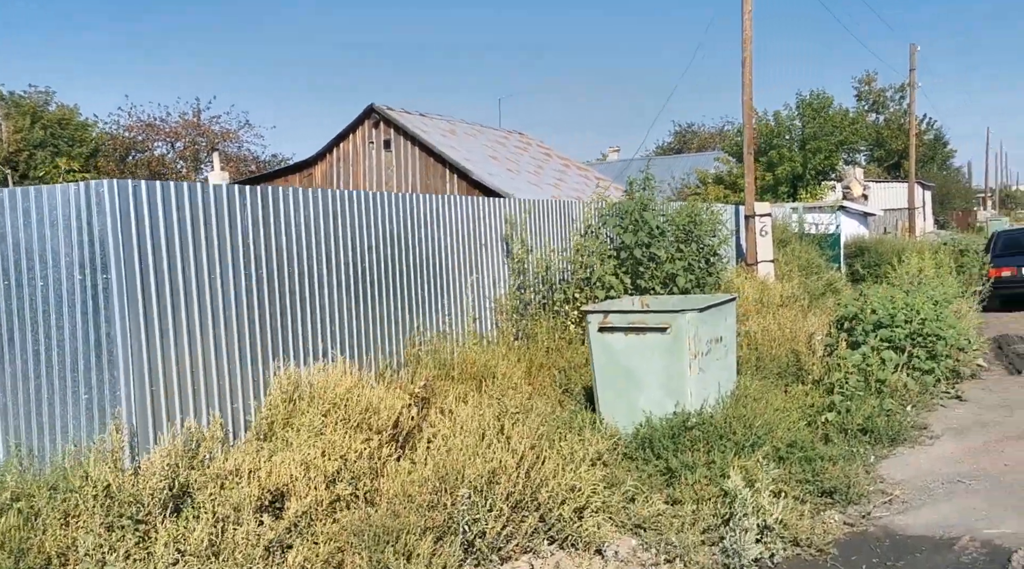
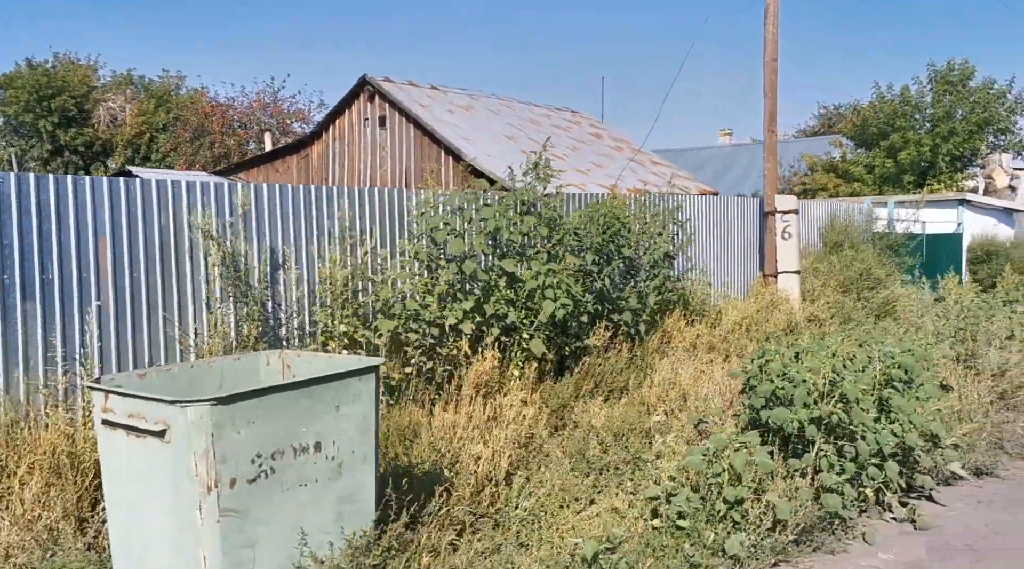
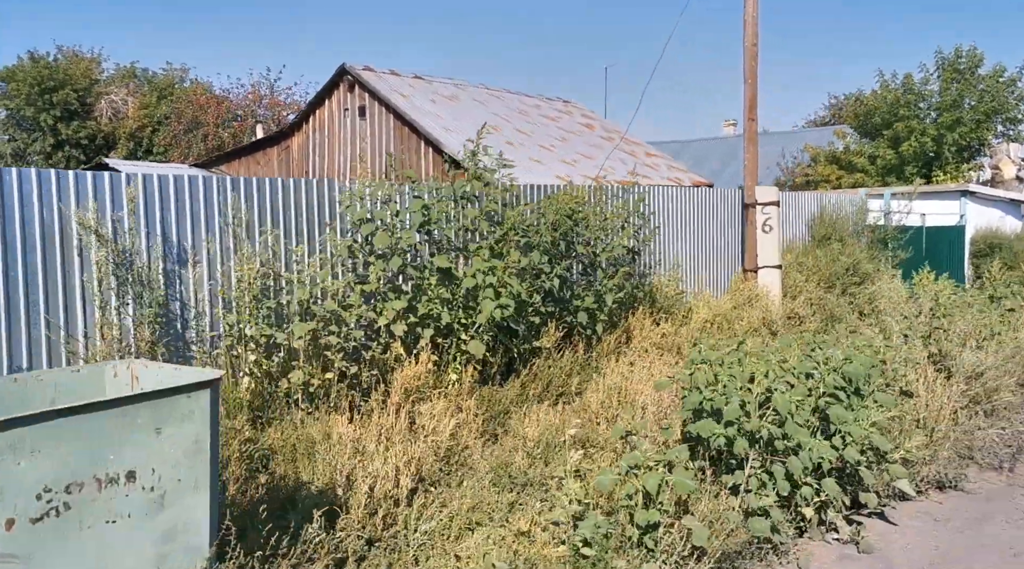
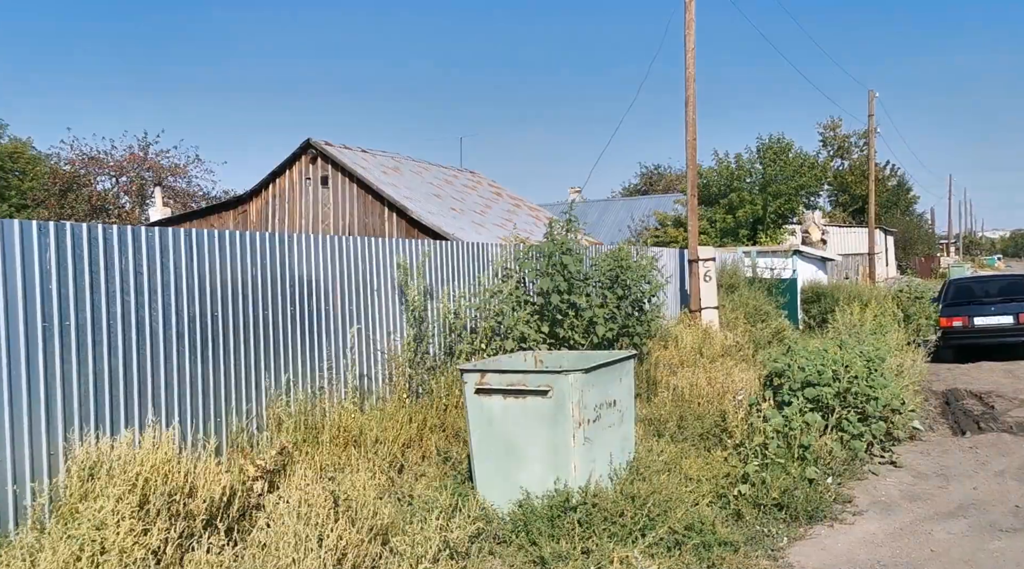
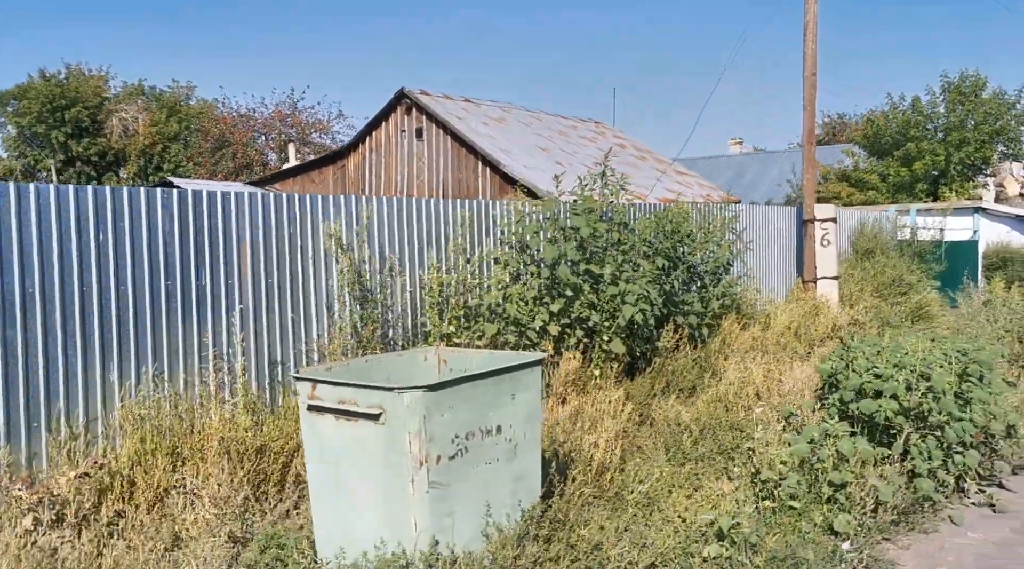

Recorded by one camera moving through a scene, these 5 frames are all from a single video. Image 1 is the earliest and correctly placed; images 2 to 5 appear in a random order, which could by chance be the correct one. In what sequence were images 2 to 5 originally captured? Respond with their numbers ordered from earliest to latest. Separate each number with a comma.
4, 5, 2, 3
